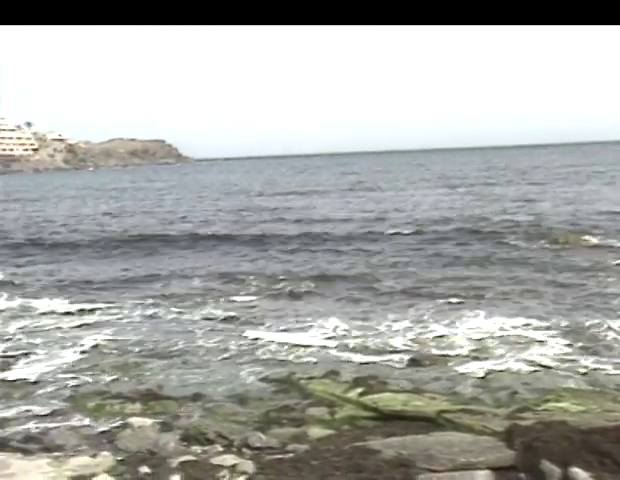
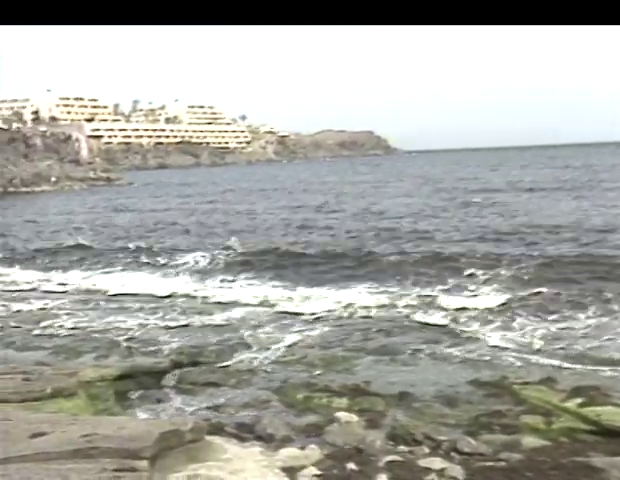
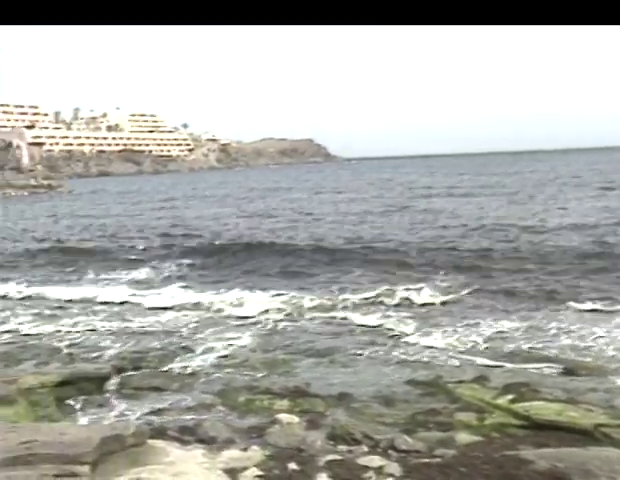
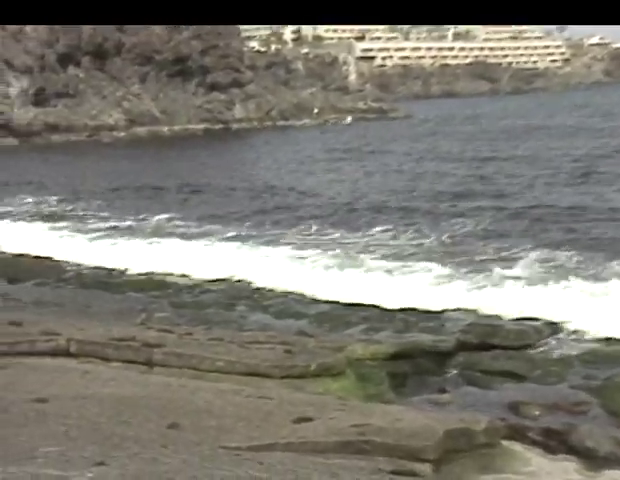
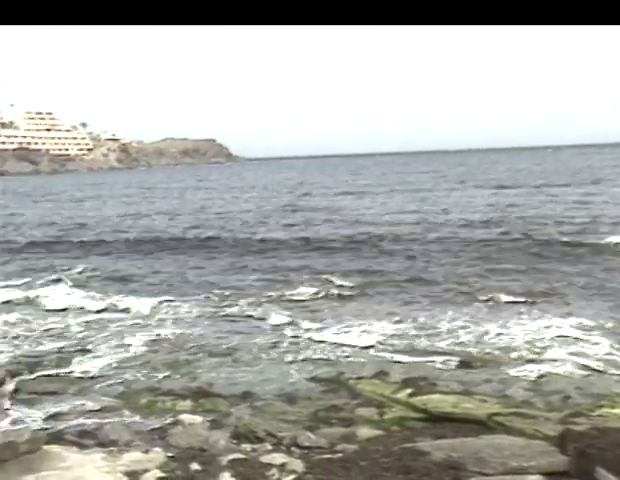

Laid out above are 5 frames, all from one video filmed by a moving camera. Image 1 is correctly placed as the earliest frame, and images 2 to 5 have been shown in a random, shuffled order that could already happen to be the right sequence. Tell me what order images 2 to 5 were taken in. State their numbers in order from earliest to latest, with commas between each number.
5, 3, 2, 4
